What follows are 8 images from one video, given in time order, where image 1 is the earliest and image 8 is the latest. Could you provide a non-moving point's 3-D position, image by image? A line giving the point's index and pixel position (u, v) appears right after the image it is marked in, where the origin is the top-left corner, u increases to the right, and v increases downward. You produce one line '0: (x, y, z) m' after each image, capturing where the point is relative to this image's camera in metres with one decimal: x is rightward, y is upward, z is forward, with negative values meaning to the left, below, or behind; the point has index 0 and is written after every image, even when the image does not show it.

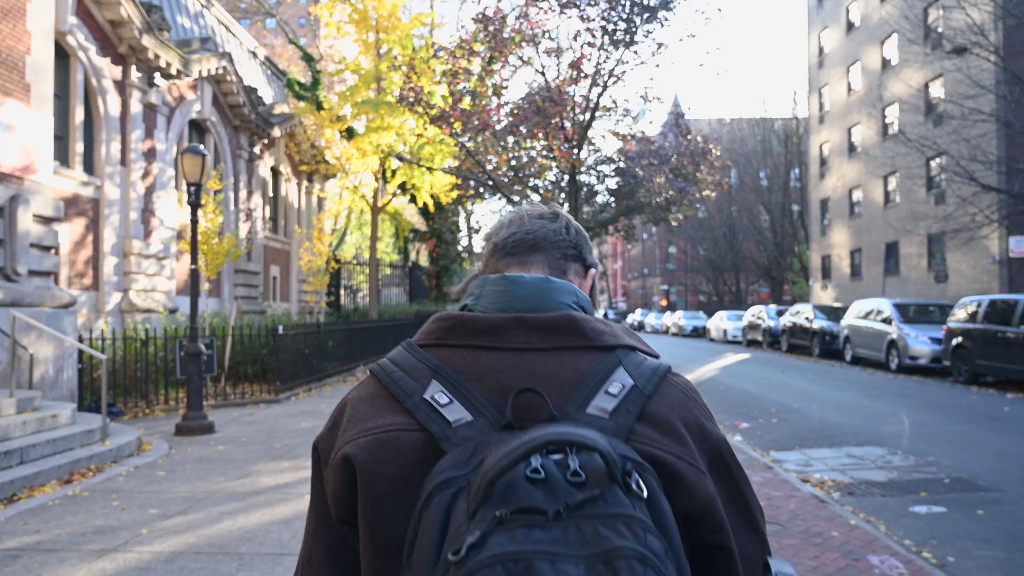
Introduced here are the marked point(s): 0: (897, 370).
0: (+8.0, -1.7, +18.3) m
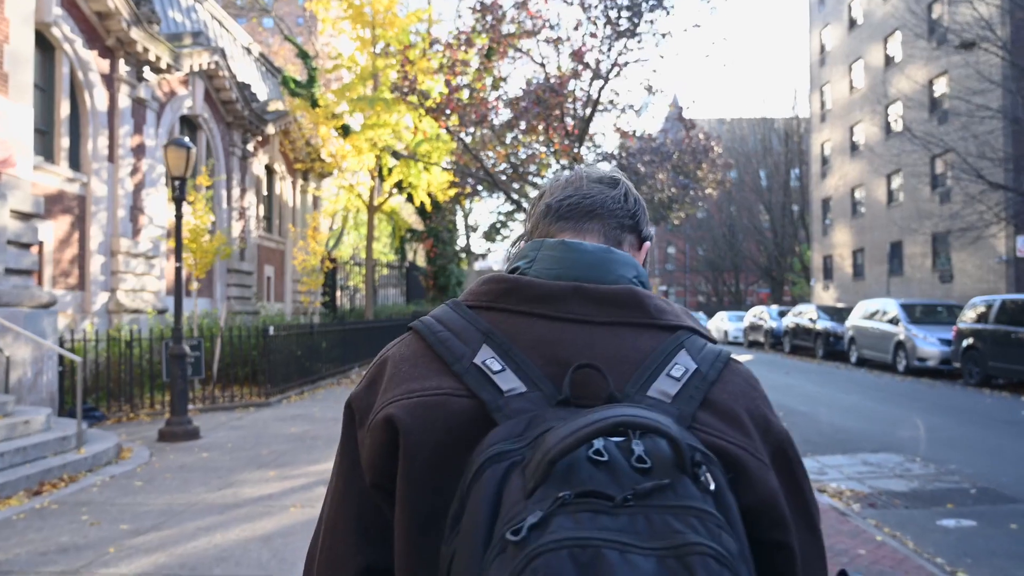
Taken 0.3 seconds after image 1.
0: (+7.9, -1.7, +17.9) m
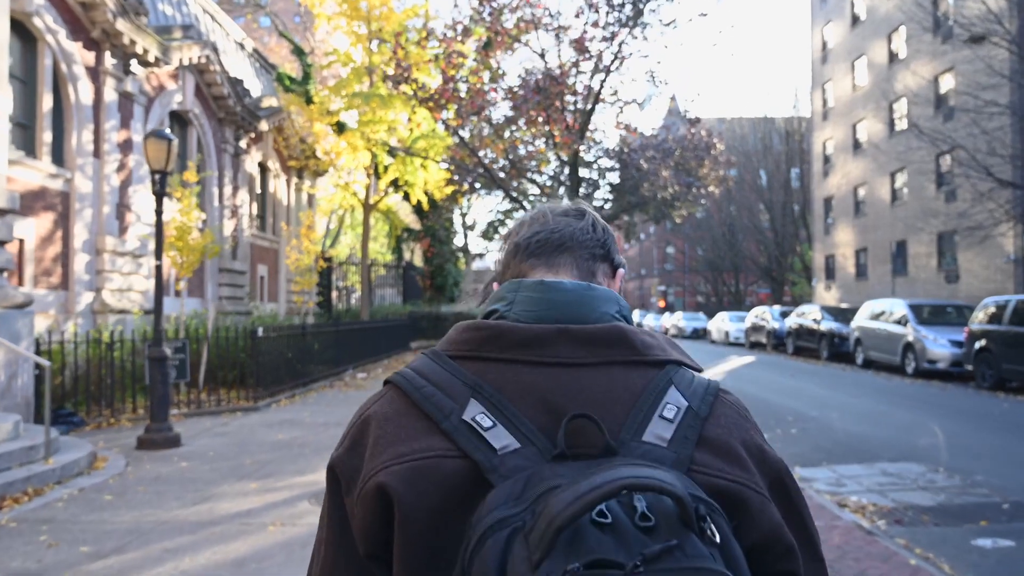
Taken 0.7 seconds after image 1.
0: (+7.9, -1.7, +17.4) m
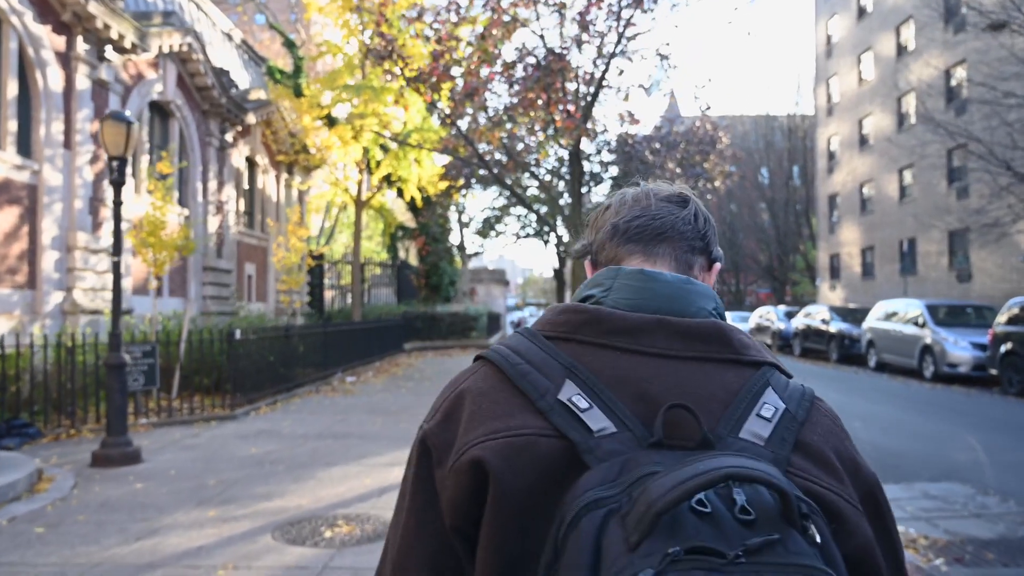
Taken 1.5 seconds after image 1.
0: (+7.8, -1.7, +16.6) m
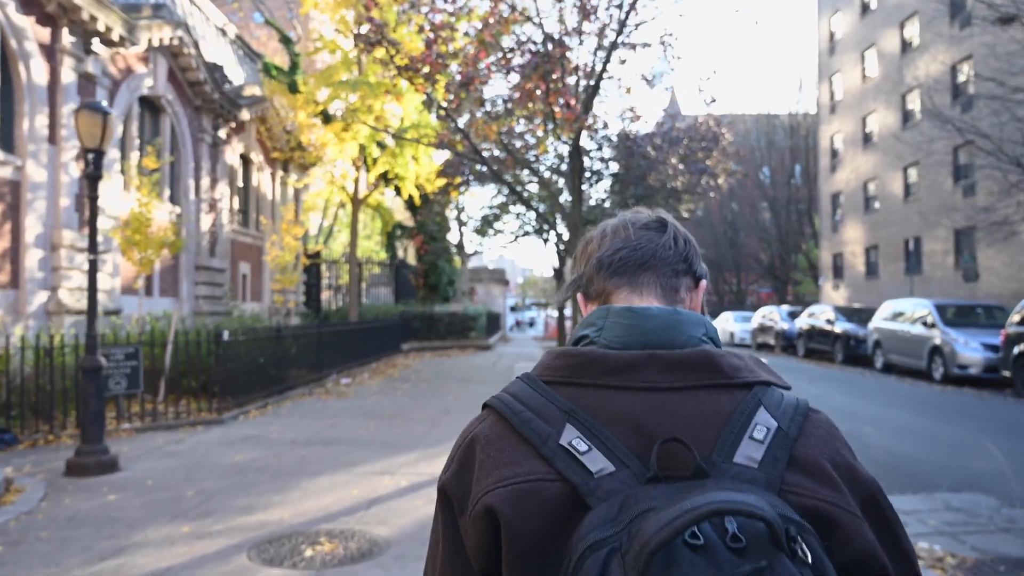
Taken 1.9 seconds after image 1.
0: (+7.8, -1.7, +16.2) m
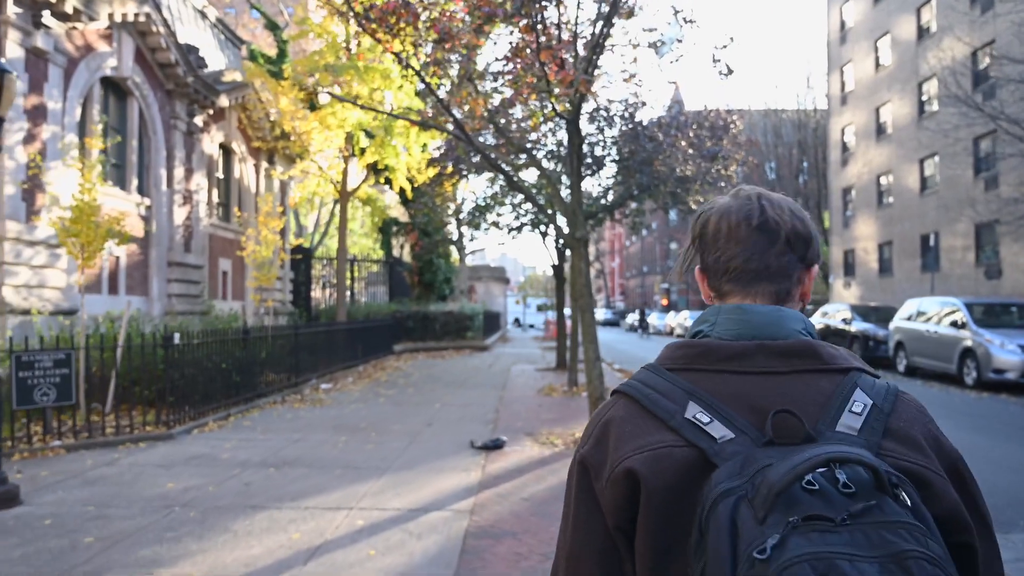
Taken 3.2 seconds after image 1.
0: (+7.7, -1.6, +14.9) m
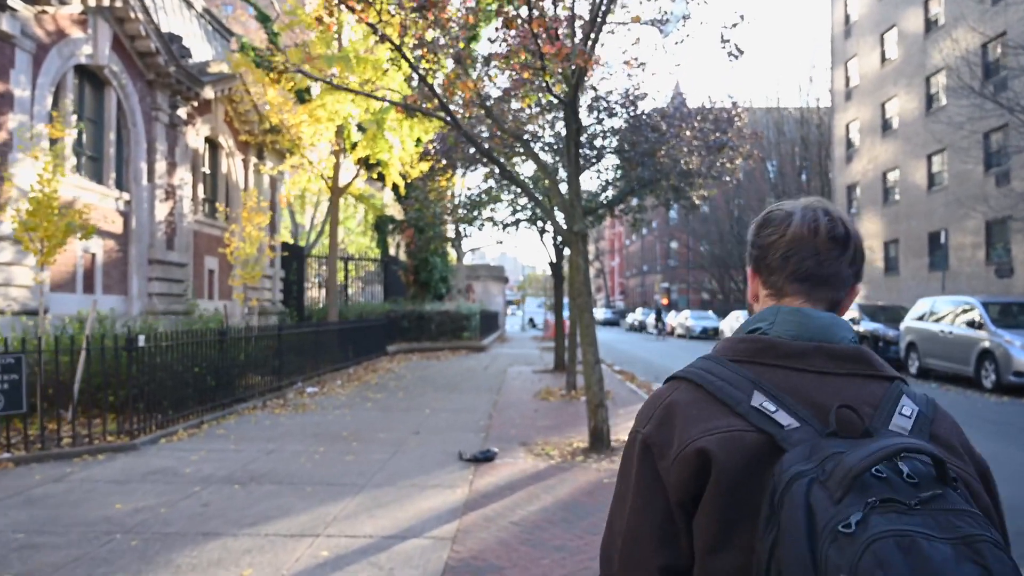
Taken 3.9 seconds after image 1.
0: (+7.7, -1.6, +14.2) m
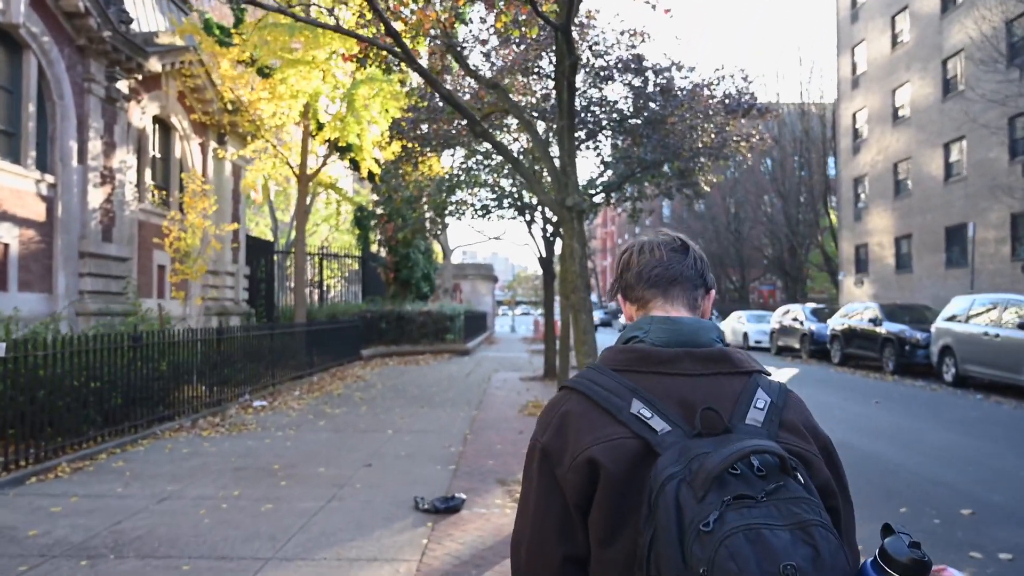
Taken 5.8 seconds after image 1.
0: (+7.4, -1.6, +12.2) m
